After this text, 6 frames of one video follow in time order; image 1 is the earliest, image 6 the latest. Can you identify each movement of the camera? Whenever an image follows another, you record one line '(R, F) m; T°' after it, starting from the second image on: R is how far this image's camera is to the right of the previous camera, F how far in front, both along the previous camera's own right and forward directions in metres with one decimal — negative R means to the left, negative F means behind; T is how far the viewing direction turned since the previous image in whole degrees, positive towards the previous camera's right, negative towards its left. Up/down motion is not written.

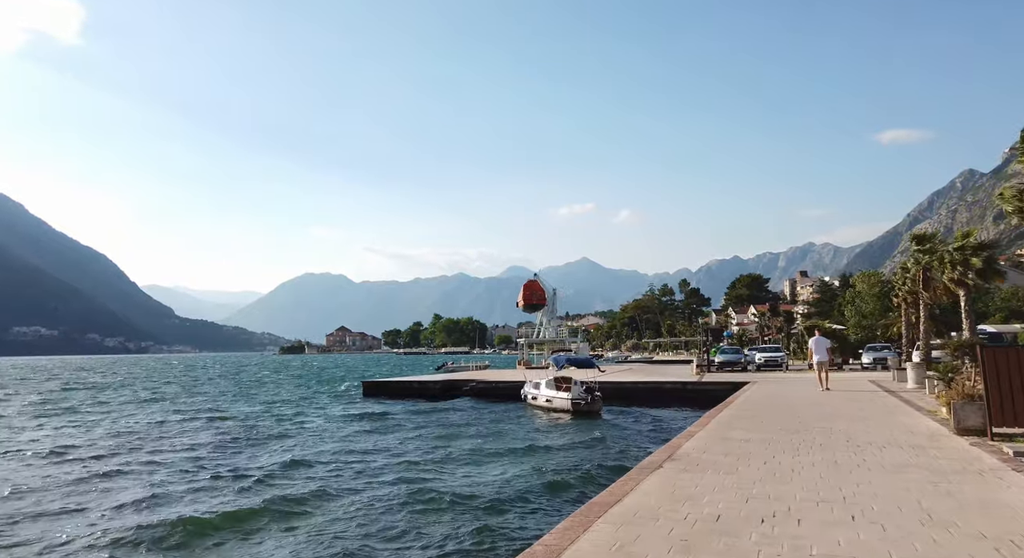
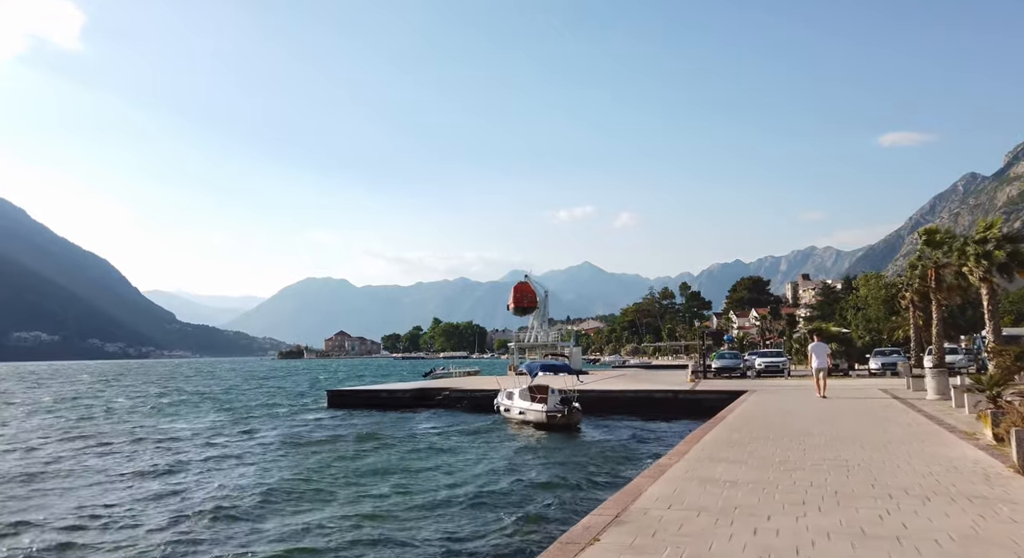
(+1.2, +3.0) m; 0°
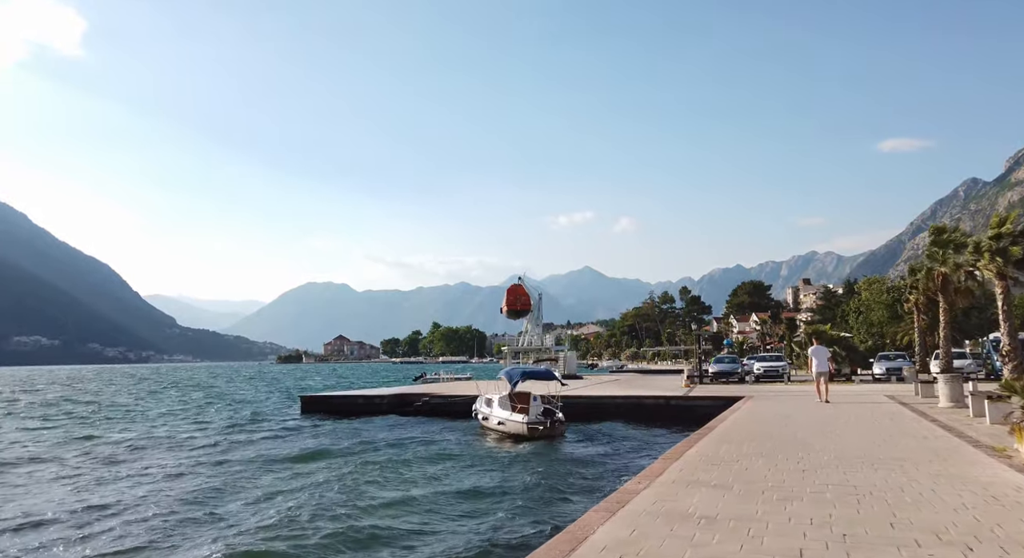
(+0.8, +1.9) m; 0°
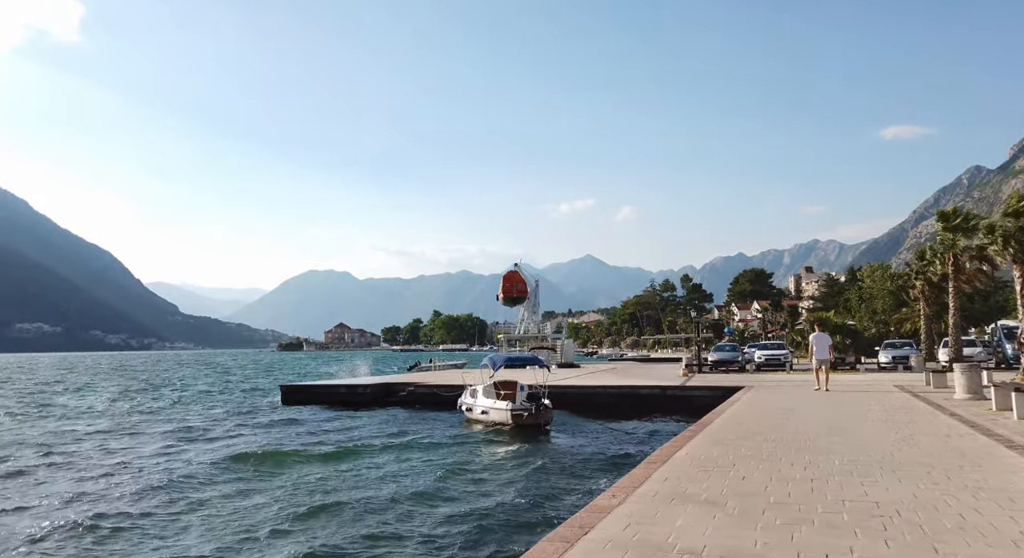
(+0.5, +1.6) m; 0°
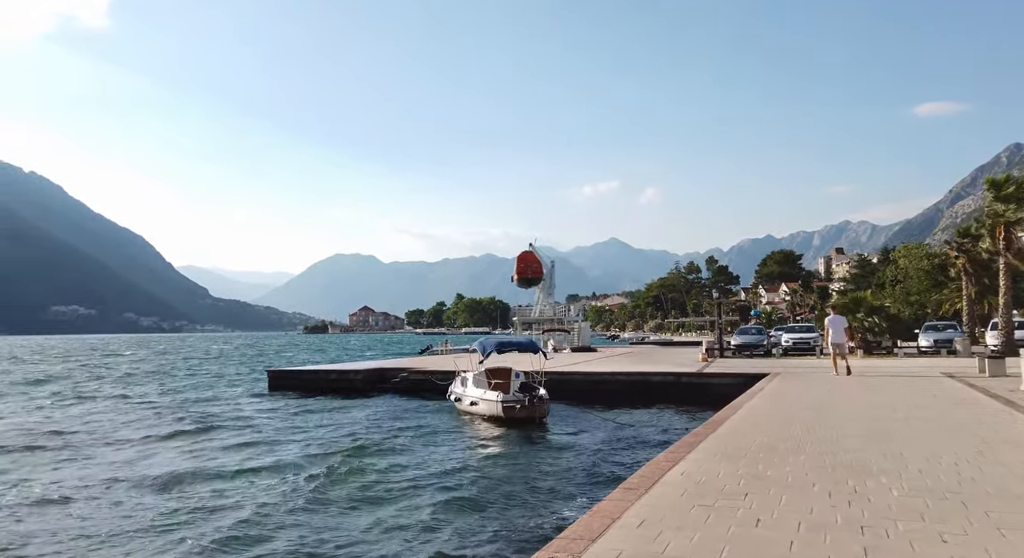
(+1.0, +2.7) m; -2°
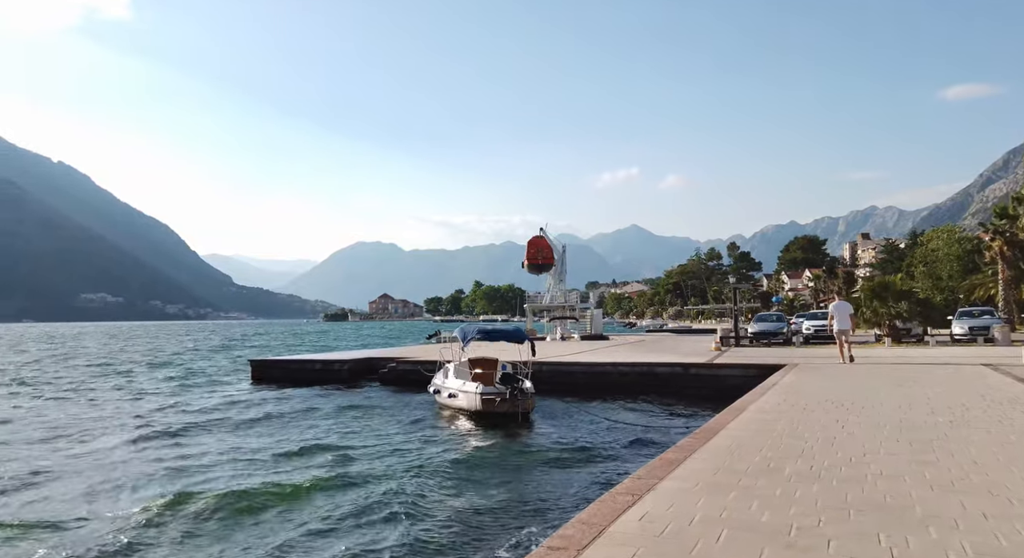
(+1.0, +2.2) m; -2°
